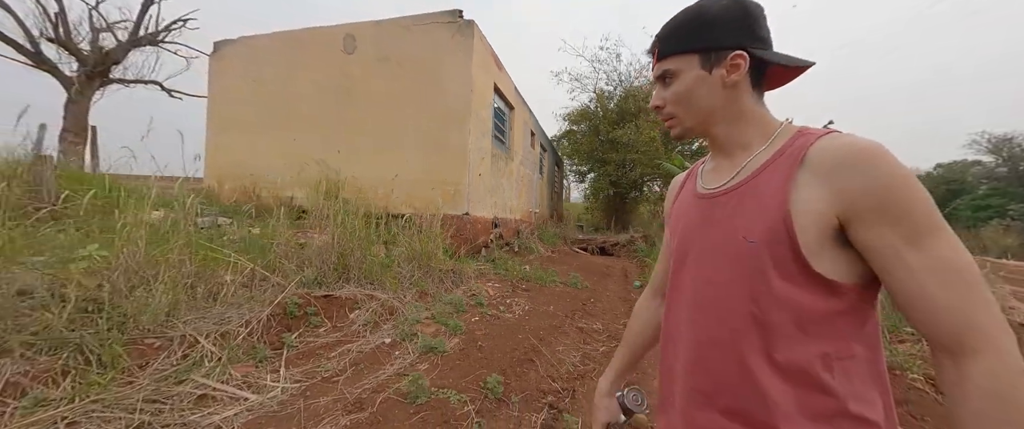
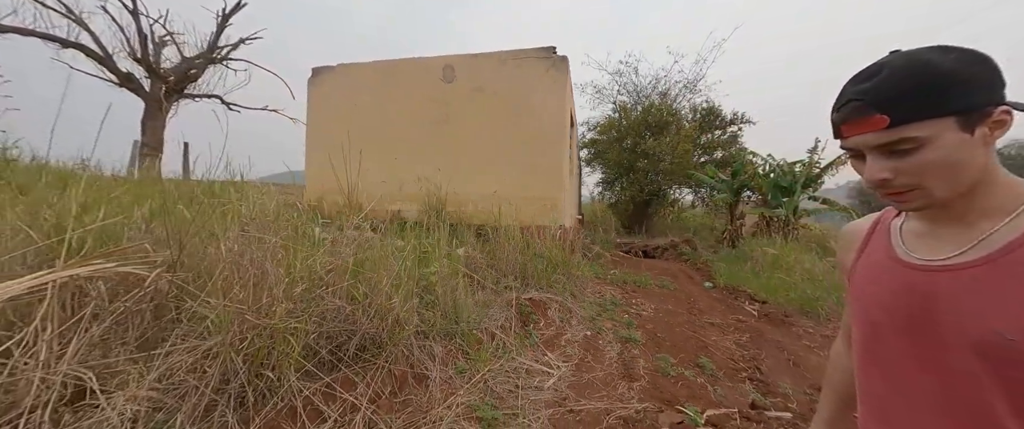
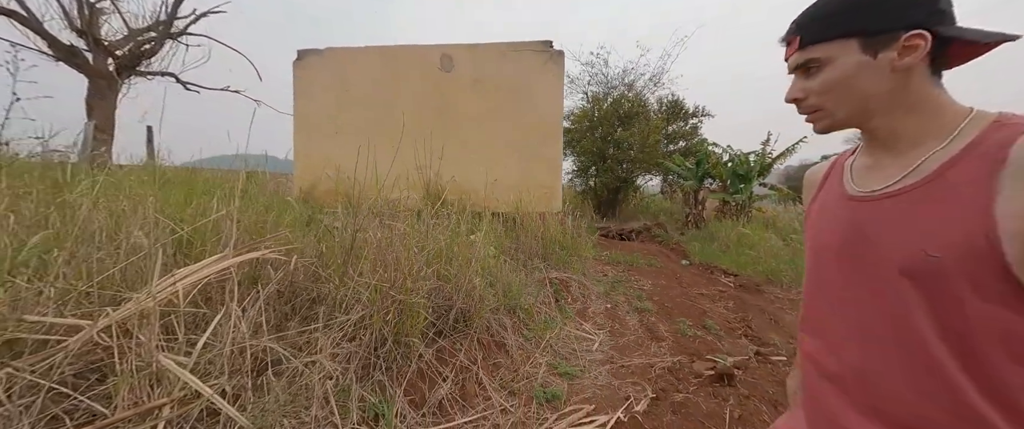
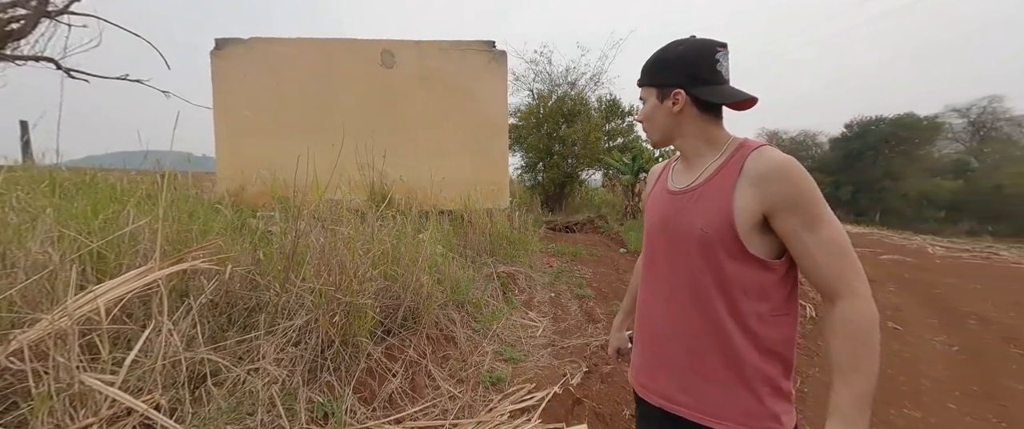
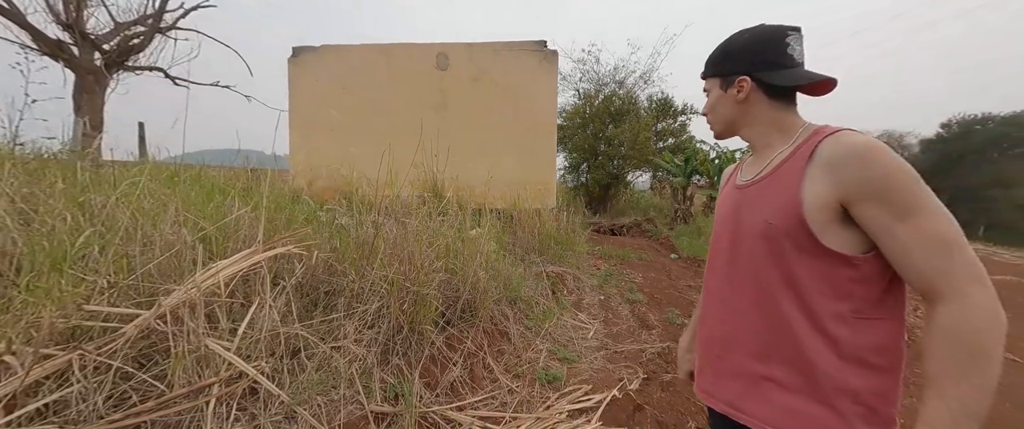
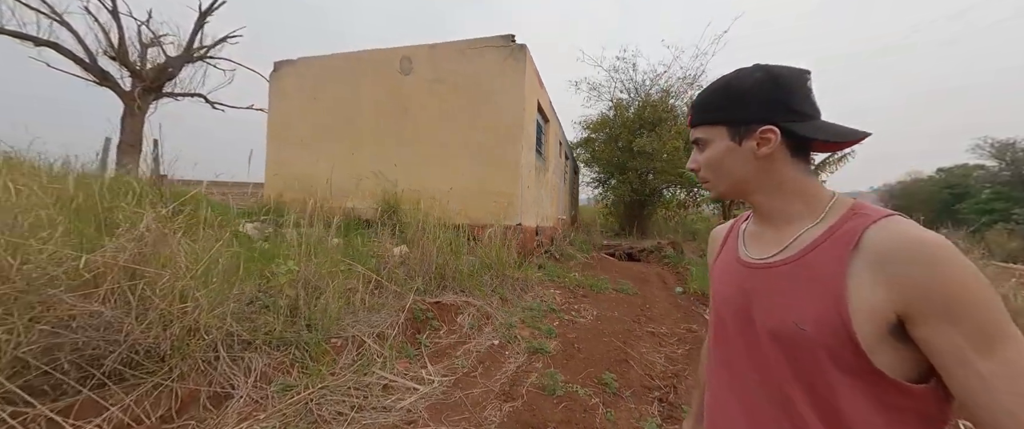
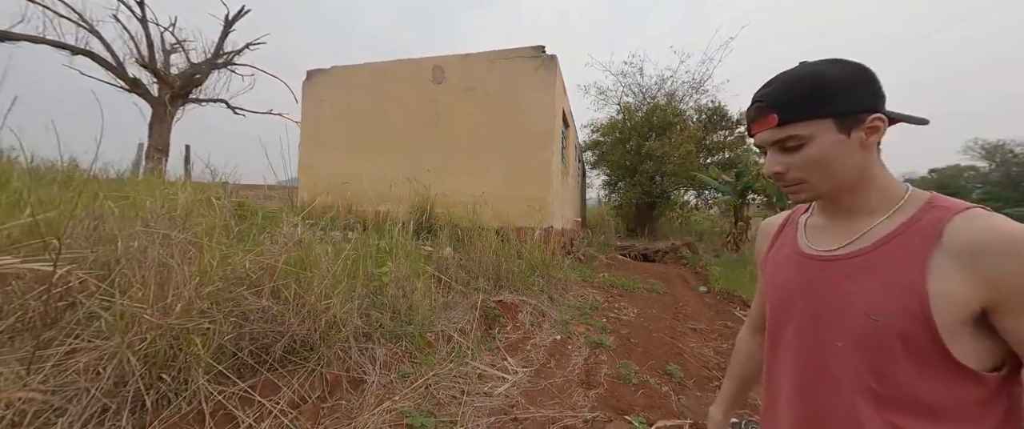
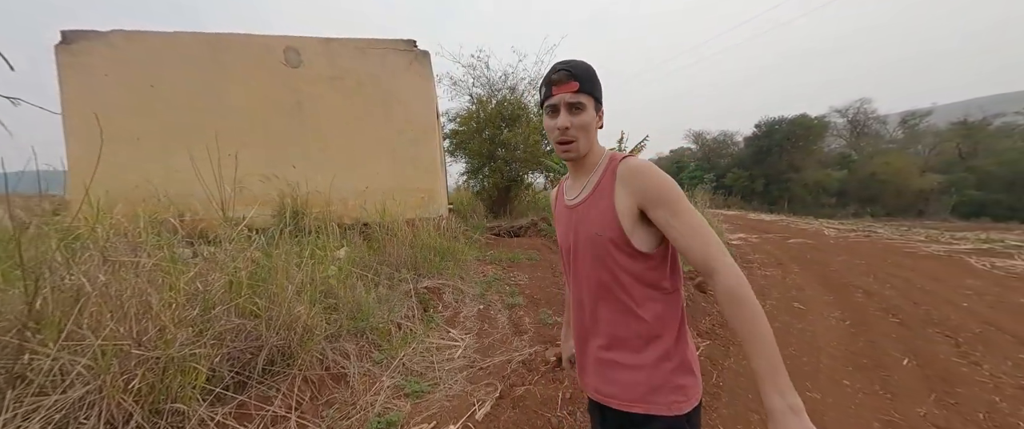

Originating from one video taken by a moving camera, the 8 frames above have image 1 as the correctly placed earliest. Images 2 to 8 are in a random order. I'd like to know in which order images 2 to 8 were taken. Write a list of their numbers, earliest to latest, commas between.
6, 7, 2, 3, 5, 4, 8
